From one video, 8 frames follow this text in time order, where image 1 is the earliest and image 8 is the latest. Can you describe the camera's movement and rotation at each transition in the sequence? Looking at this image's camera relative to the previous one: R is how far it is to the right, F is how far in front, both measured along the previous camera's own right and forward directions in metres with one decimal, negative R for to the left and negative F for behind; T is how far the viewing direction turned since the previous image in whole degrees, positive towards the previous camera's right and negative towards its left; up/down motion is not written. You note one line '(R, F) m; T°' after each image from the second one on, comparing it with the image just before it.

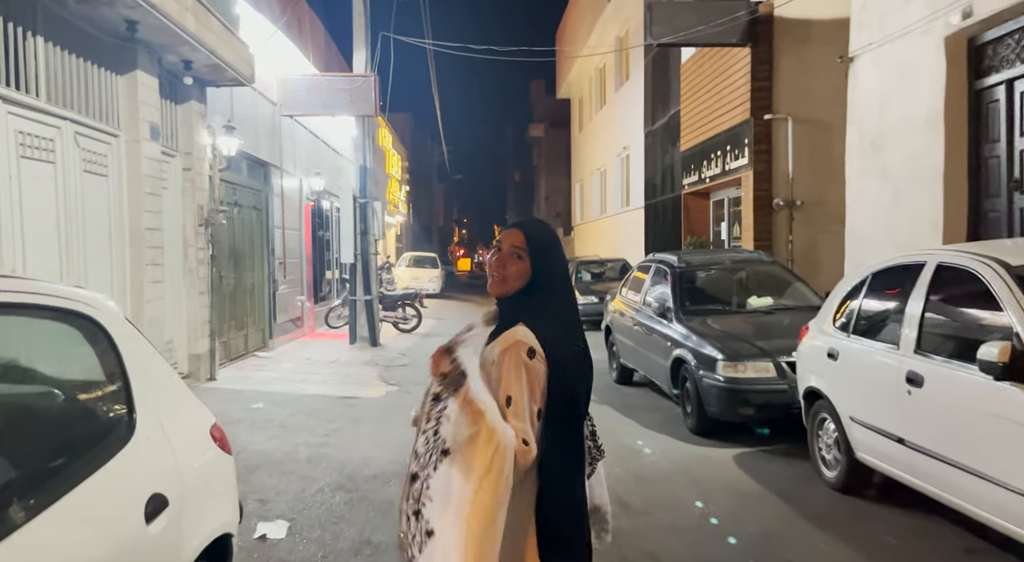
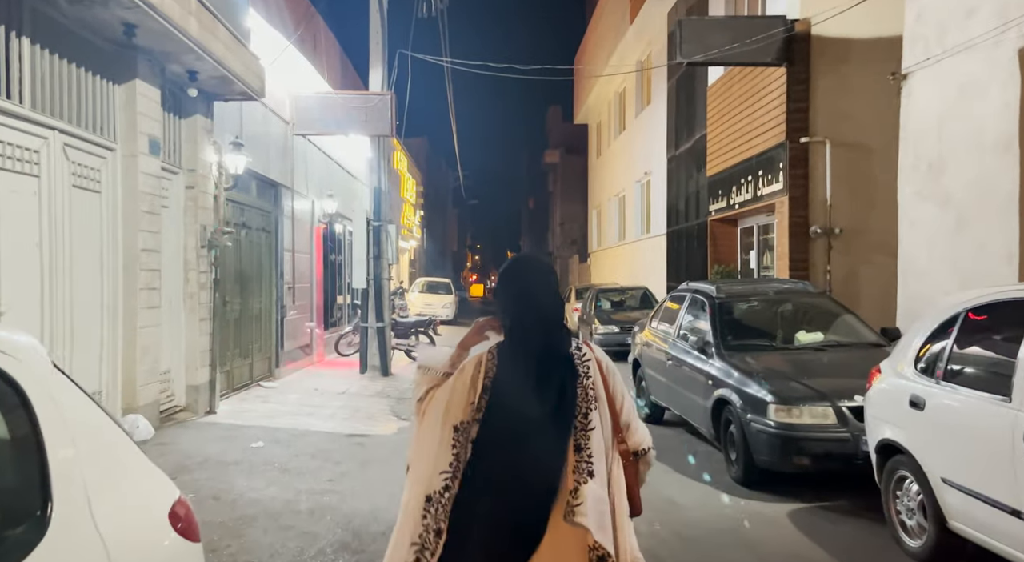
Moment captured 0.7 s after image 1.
(-0.1, +0.7) m; -1°
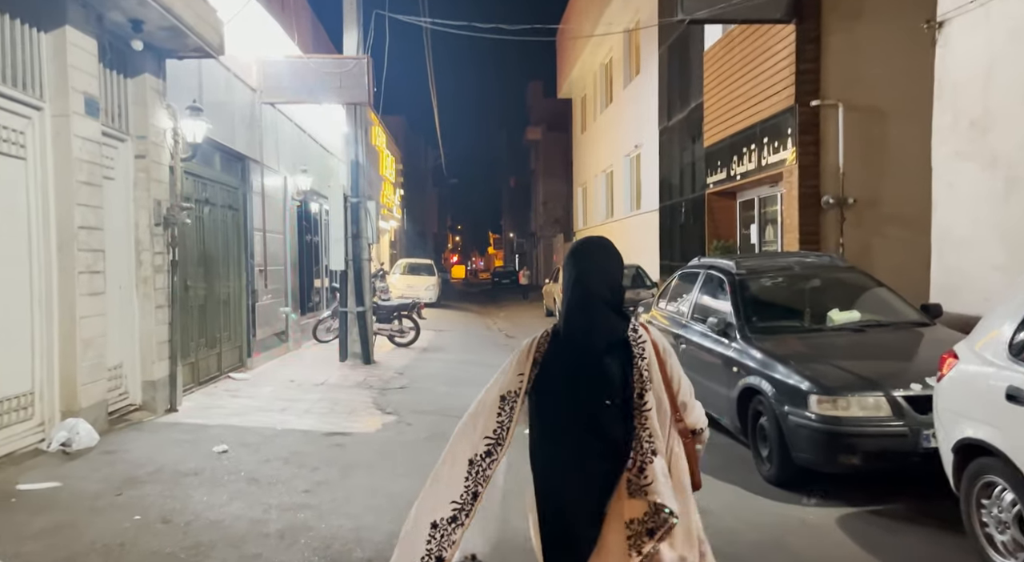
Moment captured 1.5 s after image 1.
(-0.1, +0.9) m; +1°
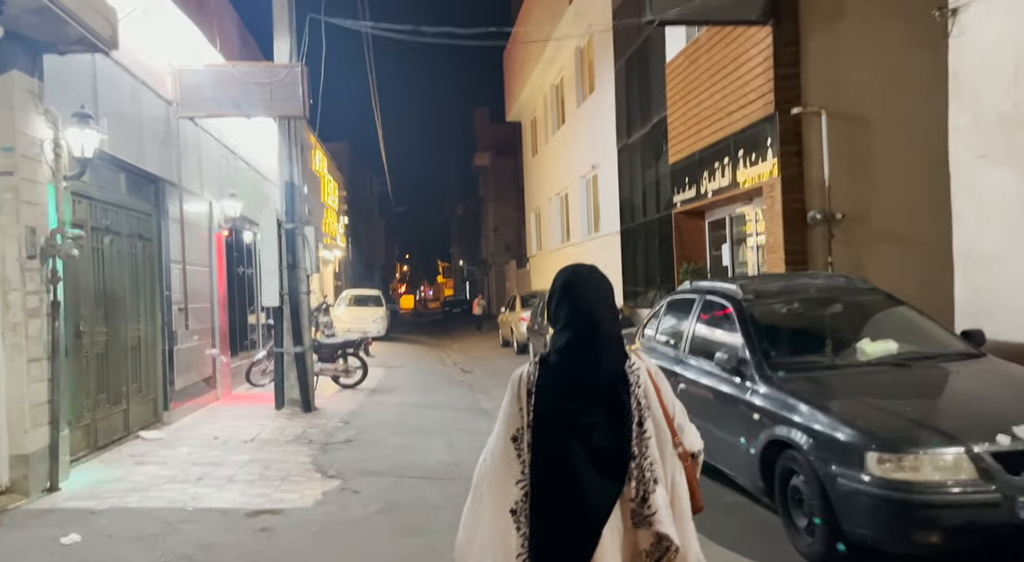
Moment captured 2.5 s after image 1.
(-0.1, +1.3) m; +4°
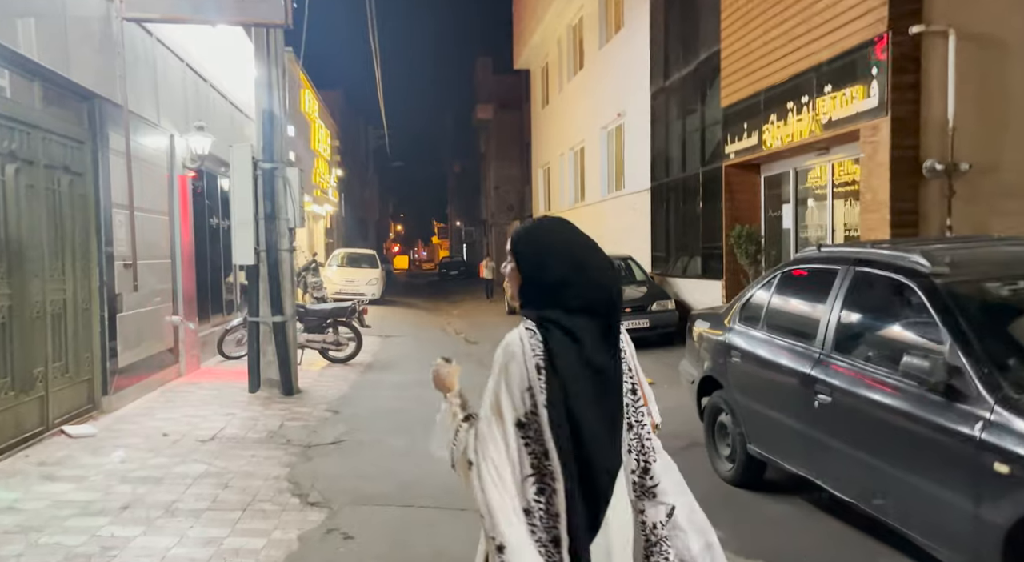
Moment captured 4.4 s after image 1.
(-0.4, +2.1) m; +1°
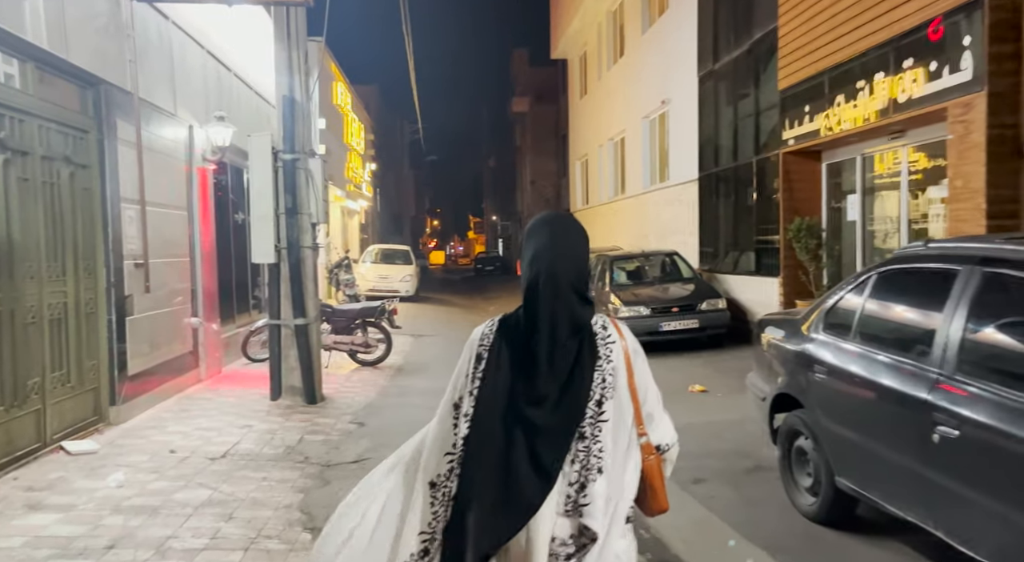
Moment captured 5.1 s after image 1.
(0.0, +0.8) m; -3°
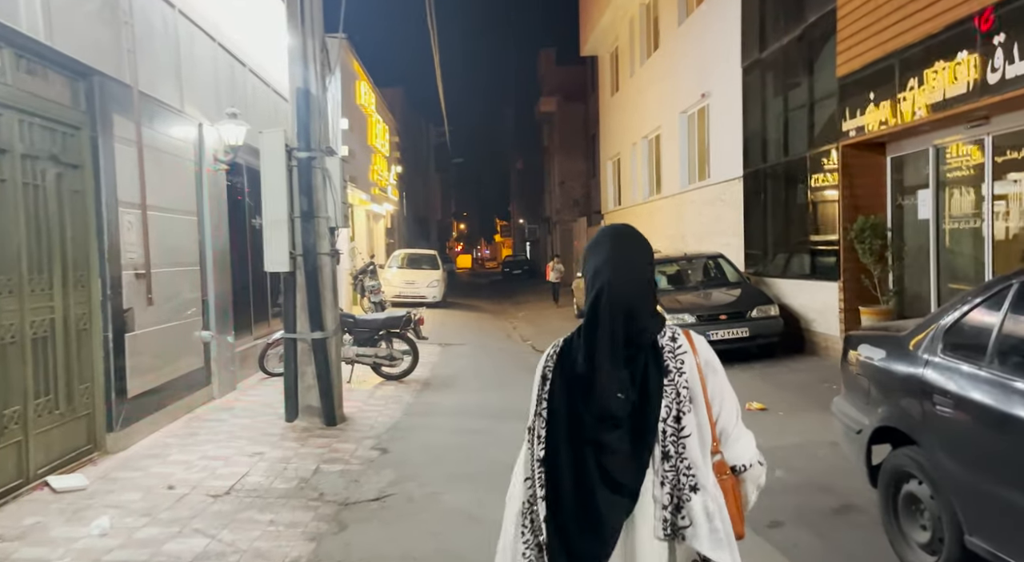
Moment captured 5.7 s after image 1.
(-0.1, +0.8) m; -2°
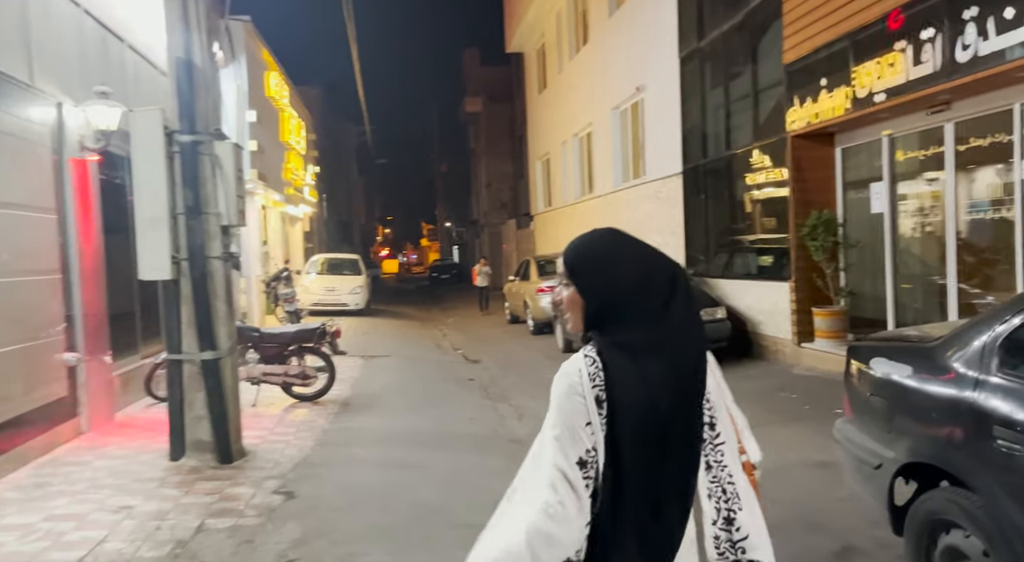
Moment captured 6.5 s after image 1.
(0.0, +1.1) m; +5°
